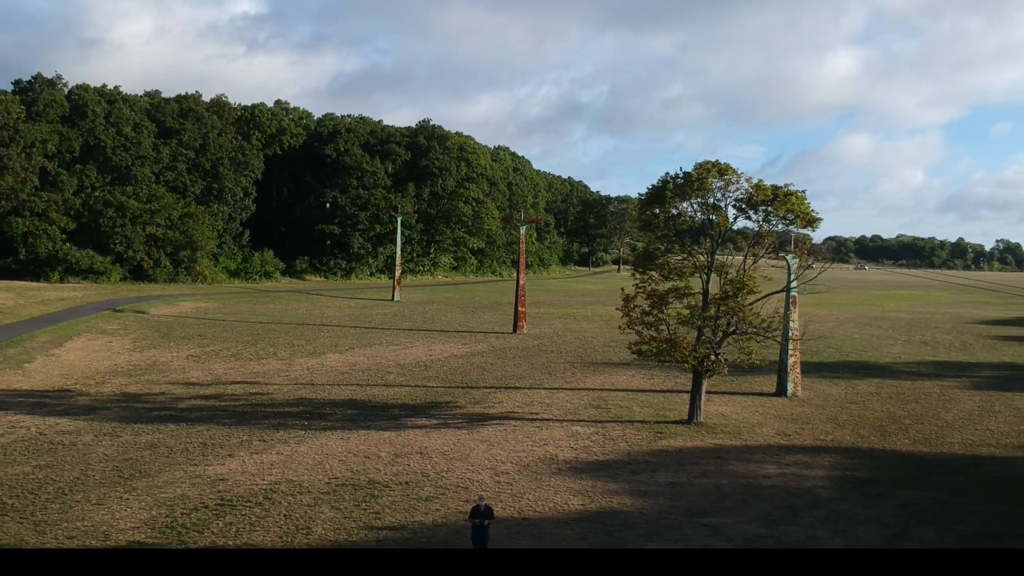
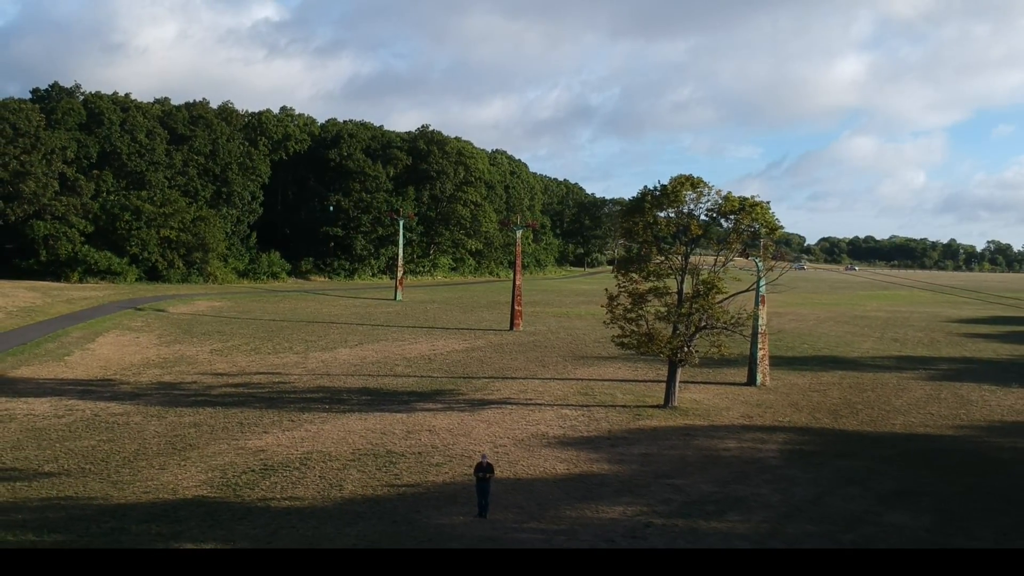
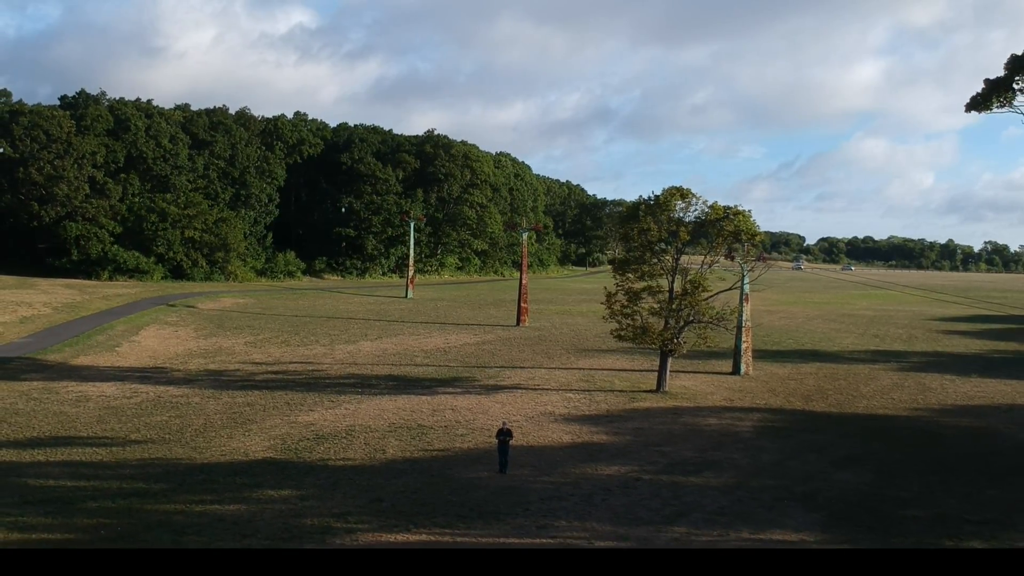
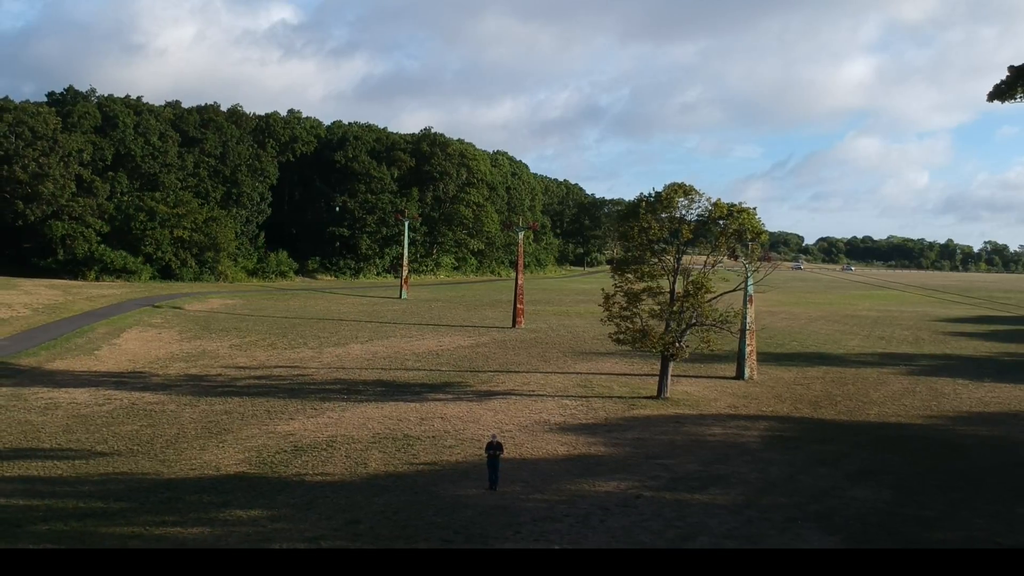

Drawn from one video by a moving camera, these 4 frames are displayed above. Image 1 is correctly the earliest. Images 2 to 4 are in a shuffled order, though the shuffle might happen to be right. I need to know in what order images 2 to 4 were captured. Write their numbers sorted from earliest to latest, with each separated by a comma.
2, 4, 3
